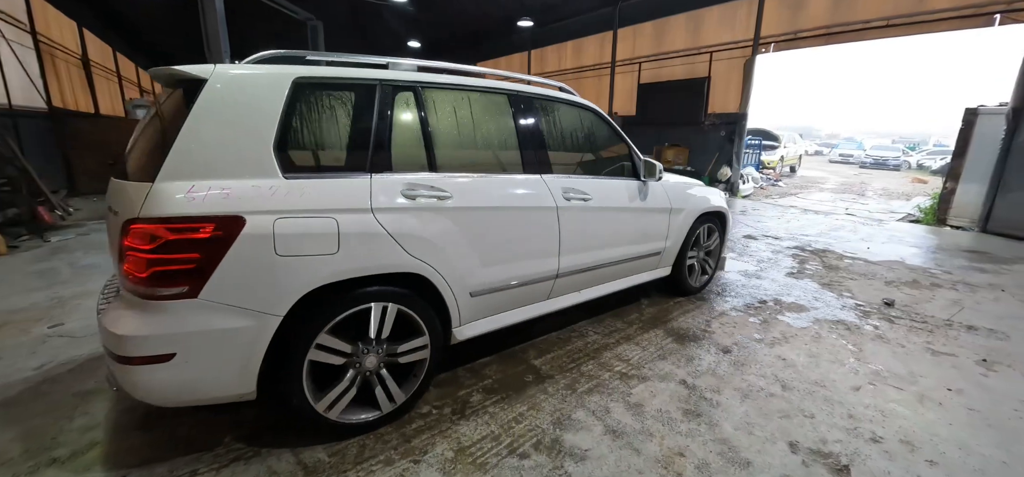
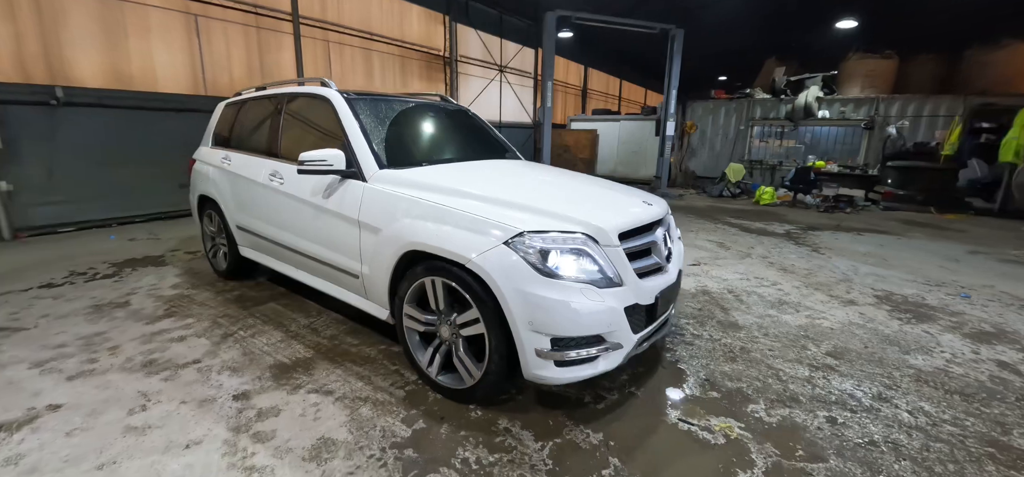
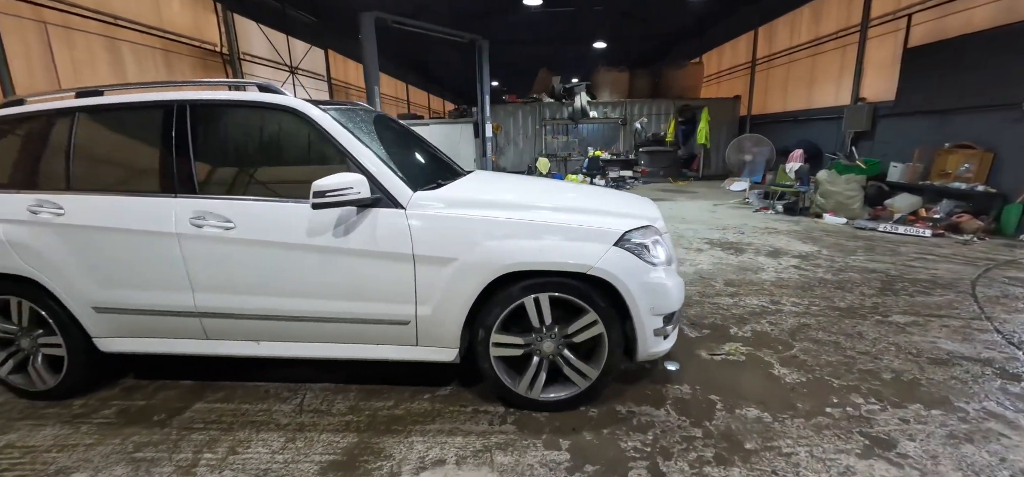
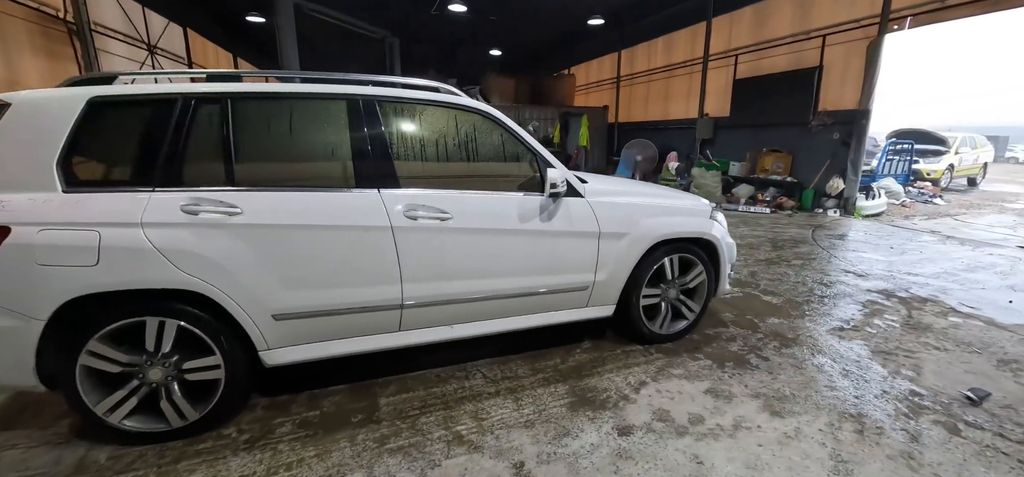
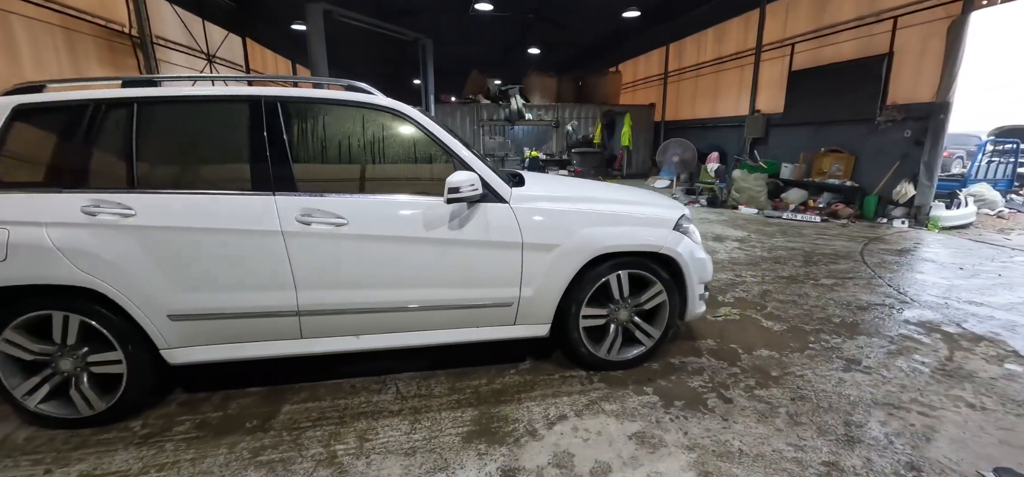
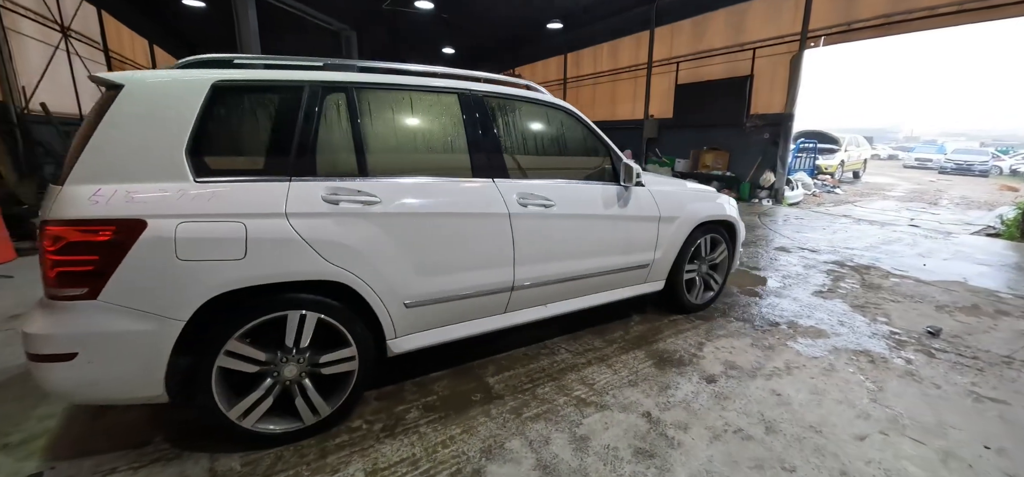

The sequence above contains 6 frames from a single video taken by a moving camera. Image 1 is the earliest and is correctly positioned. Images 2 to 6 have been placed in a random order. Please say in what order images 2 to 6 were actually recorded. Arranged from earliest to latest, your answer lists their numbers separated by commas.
6, 4, 5, 3, 2
